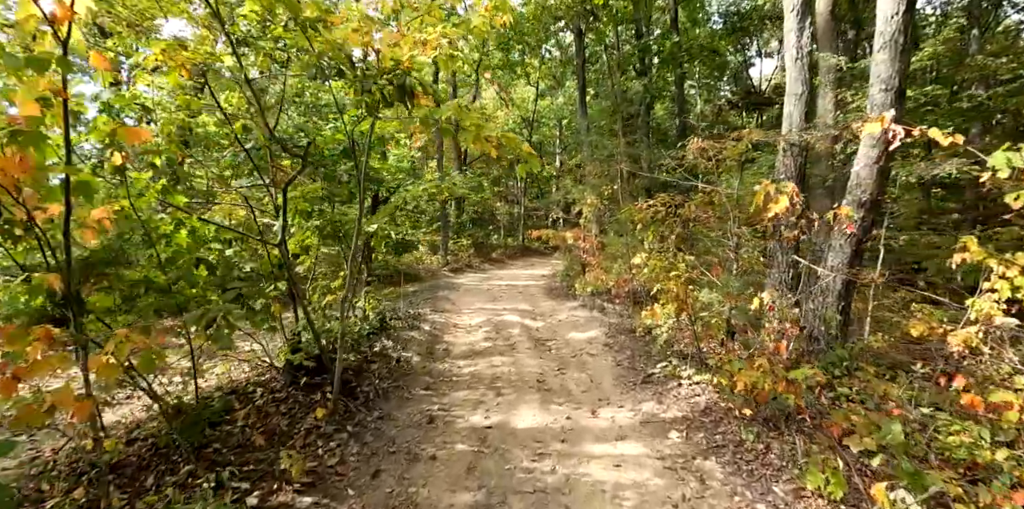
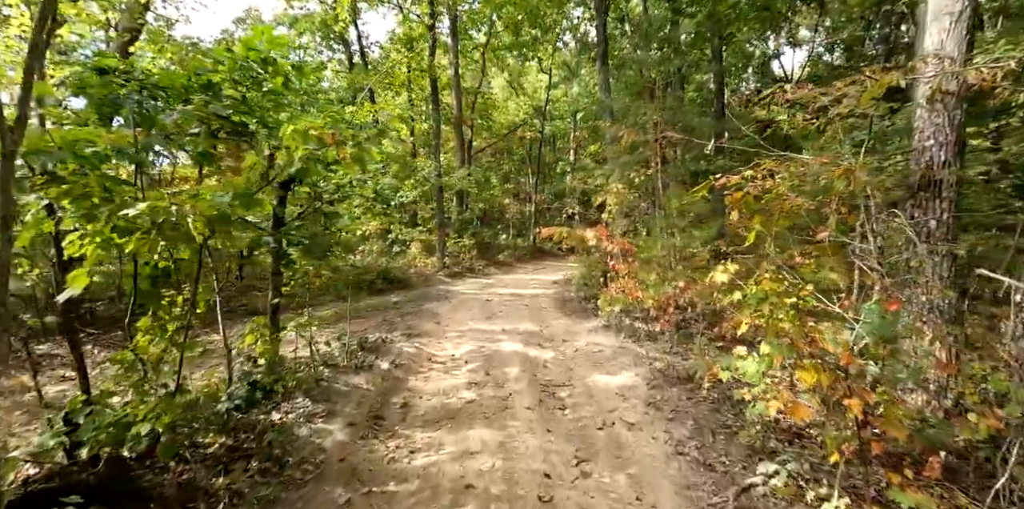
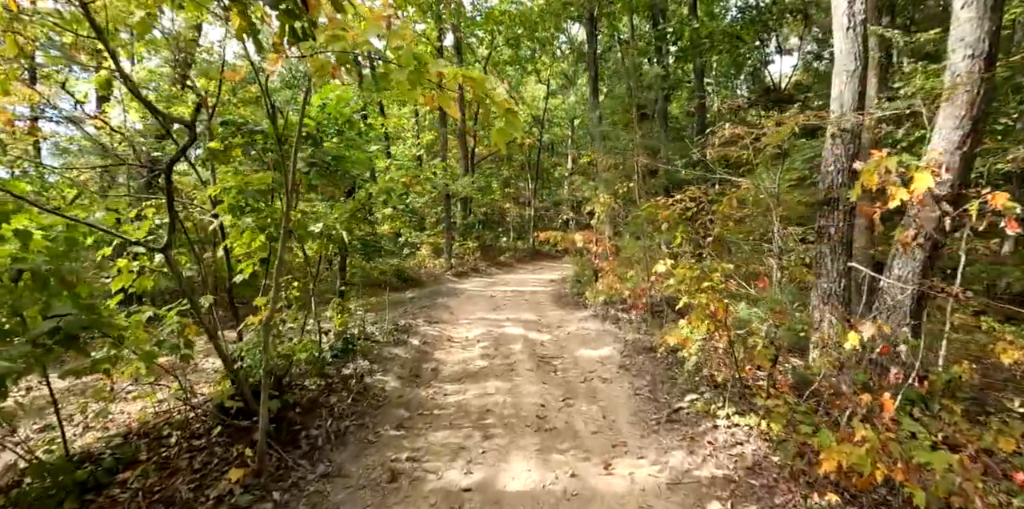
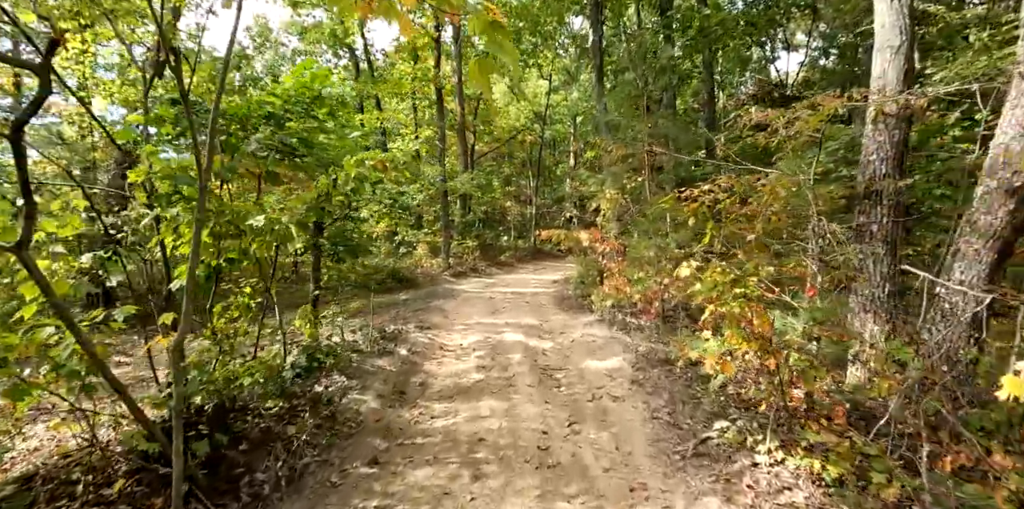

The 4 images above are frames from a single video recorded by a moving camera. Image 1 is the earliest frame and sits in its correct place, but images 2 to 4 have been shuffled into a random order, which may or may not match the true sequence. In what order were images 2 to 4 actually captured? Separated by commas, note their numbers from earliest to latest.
3, 4, 2
